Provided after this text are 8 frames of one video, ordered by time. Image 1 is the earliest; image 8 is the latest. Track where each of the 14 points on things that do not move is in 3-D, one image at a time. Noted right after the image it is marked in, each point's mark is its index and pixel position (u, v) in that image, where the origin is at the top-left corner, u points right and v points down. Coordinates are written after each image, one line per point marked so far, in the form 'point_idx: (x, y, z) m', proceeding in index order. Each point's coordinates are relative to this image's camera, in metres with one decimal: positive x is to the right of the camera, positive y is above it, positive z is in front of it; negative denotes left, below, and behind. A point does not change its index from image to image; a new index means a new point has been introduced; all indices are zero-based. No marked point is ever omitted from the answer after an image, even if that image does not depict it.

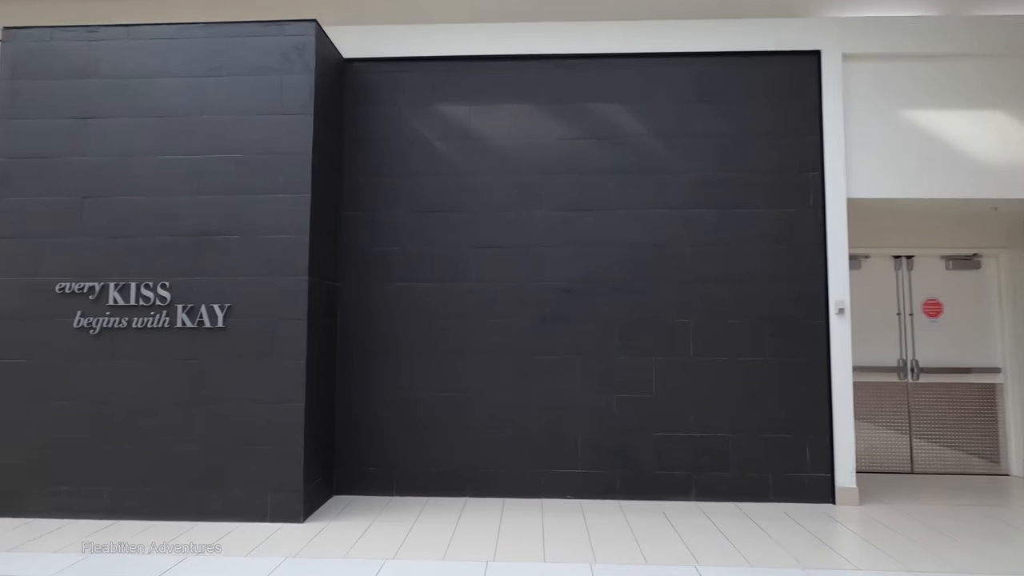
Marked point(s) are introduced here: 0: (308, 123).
0: (-1.4, +1.2, +3.7) m
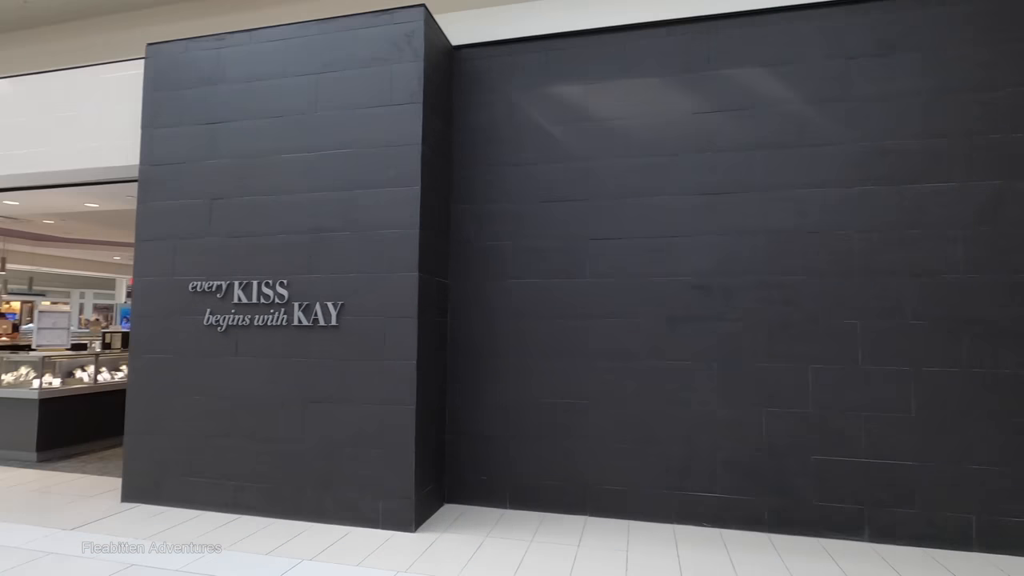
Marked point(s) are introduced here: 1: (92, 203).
0: (-0.6, +1.2, +3.6) m
1: (-4.6, +0.9, +5.9) m
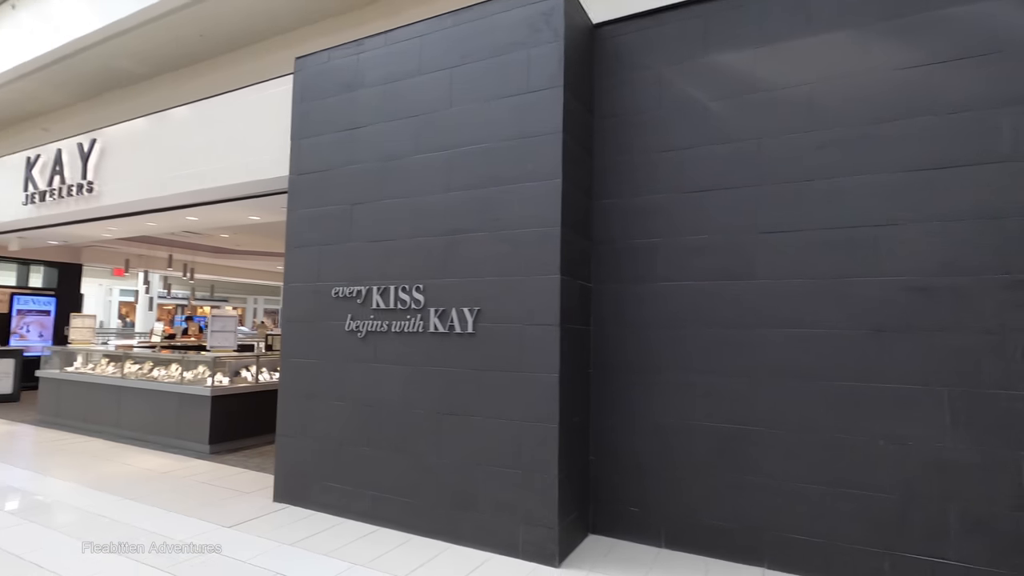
0: (+0.3, +1.1, +3.2) m
1: (-3.1, +0.9, +6.4) m
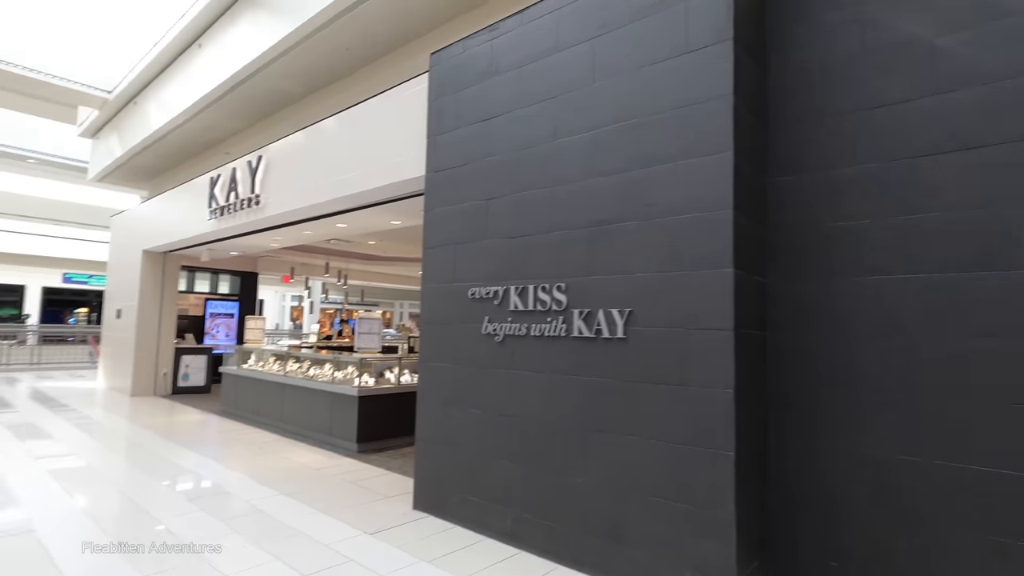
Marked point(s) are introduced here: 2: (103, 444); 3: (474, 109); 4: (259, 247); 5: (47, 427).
0: (+1.1, +1.2, +2.7) m
1: (-1.4, +0.8, +6.5) m
2: (-5.1, -2.0, +6.7) m
3: (-0.3, +1.3, +3.8) m
4: (-4.3, +0.7, +9.2) m
5: (-6.8, -2.1, +7.8) m
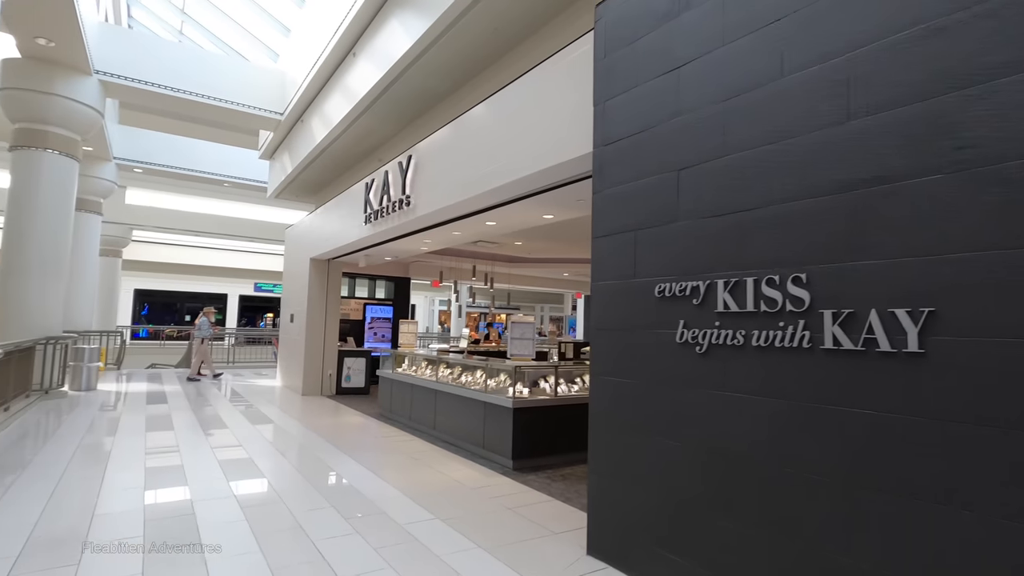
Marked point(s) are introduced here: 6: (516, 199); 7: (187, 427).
0: (+1.8, +1.2, +1.6) m
1: (+0.4, +0.8, +6.0) m
2: (-3.1, -2.1, +7.0) m
3: (+0.8, +1.3, +3.1) m
4: (-1.8, +0.6, +9.3) m
5: (-4.4, -2.2, +8.5) m
6: (0.0, +0.9, +5.4) m
7: (-5.1, -2.2, +8.4) m
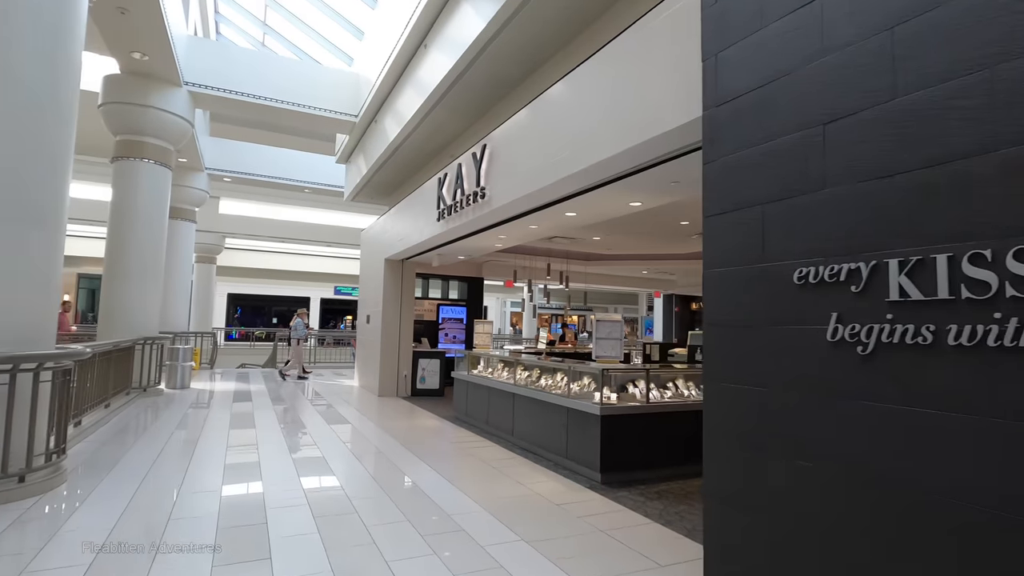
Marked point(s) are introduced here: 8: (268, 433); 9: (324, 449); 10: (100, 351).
0: (+2.1, +1.3, +0.9) m
1: (+1.2, +0.9, +5.4) m
2: (-2.0, -2.1, +6.9) m
3: (+1.3, +1.4, +2.5) m
4: (-0.5, +0.7, +9.0) m
5: (-3.2, -2.2, +8.5) m
6: (+0.8, +1.0, +4.9) m
7: (-3.8, -2.2, +8.5) m
8: (-3.7, -2.2, +8.1) m
9: (-2.5, -2.1, +7.1) m
10: (-5.7, -0.9, +7.4) m
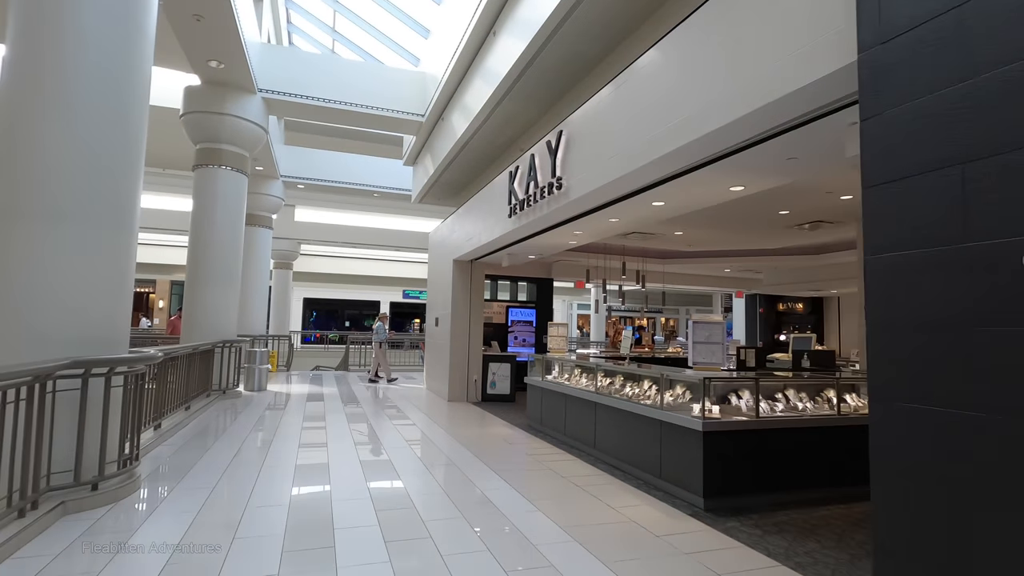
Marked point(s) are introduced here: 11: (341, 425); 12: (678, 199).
0: (+2.3, +1.4, +0.1) m
1: (+2.0, +0.9, +4.7) m
2: (-1.1, -2.1, +6.5) m
3: (+1.7, +1.4, +1.8) m
4: (+0.7, +0.6, +8.5) m
5: (-2.0, -2.2, +8.3) m
6: (+1.5, +1.0, +4.3) m
7: (-2.7, -2.3, +8.4) m
8: (-2.6, -2.2, +8.0) m
9: (-1.5, -2.2, +6.9) m
10: (-4.6, -0.9, +7.5) m
11: (-2.8, -2.3, +8.9) m
12: (+1.6, +0.9, +5.2) m
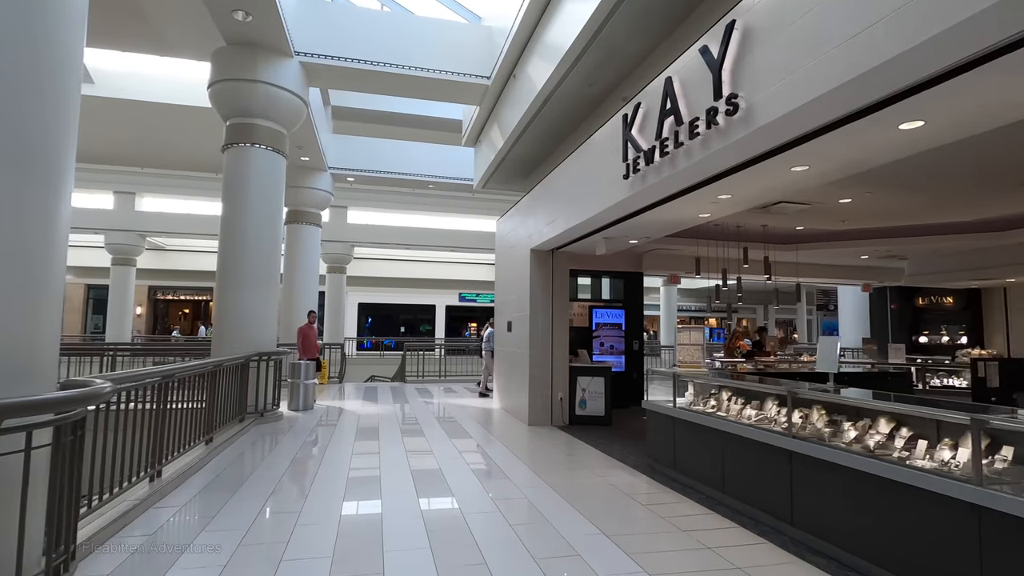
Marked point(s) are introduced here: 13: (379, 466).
0: (+2.7, +1.5, -2.0) m
1: (+2.8, +1.0, +2.6) m
2: (0.0, -2.0, +4.6) m
3: (+2.2, +1.6, -0.3) m
4: (+1.9, +0.7, +6.4) m
5: (-0.7, -2.2, +6.5) m
6: (+2.3, +1.1, +2.1) m
7: (-1.4, -2.2, +6.6) m
8: (-1.3, -2.2, +6.2) m
9: (-0.4, -2.1, +5.0) m
10: (-3.5, -0.9, +5.9) m
11: (-1.5, -2.3, +7.2) m
12: (+2.5, +1.0, +3.0) m
13: (-1.6, -2.2, +6.7) m
